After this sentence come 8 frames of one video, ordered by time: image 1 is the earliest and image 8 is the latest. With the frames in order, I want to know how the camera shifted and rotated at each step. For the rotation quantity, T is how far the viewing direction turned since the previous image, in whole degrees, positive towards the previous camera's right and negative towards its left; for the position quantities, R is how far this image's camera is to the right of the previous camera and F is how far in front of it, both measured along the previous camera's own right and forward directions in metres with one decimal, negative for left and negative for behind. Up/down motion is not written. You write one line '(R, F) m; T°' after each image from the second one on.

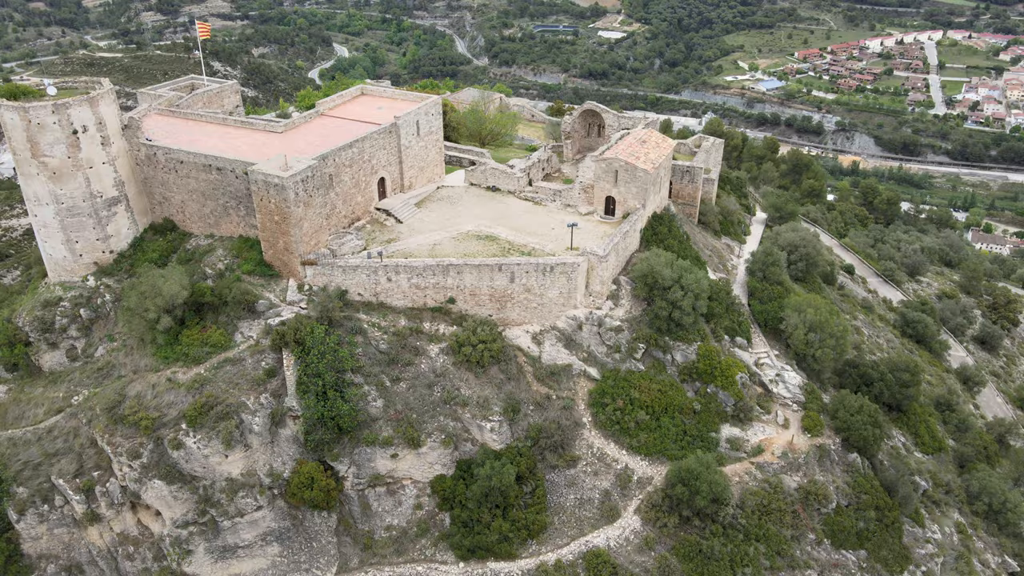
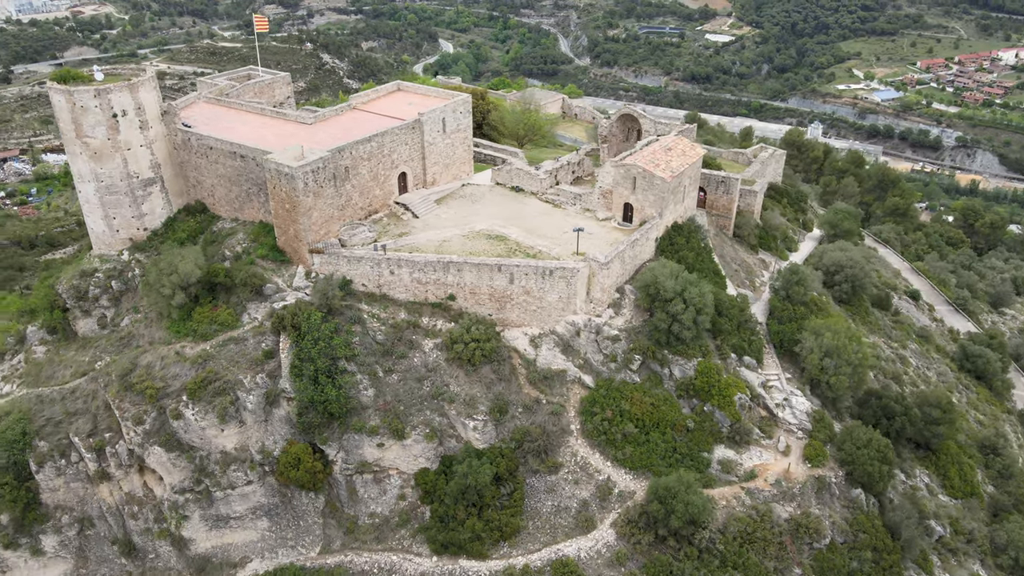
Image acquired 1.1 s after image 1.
(+2.8, +0.2) m; -7°
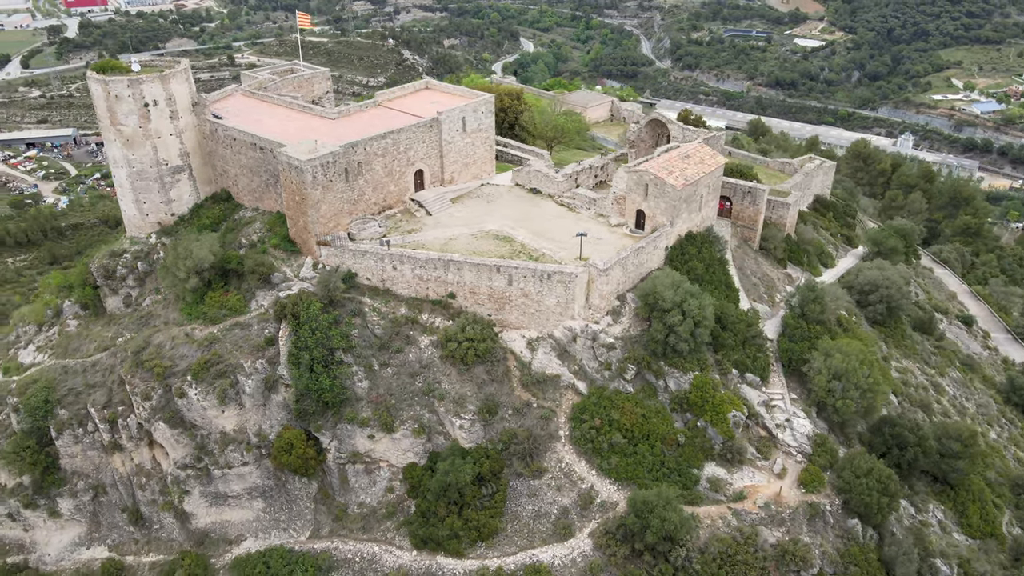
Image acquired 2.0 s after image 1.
(+2.2, +0.1) m; -5°
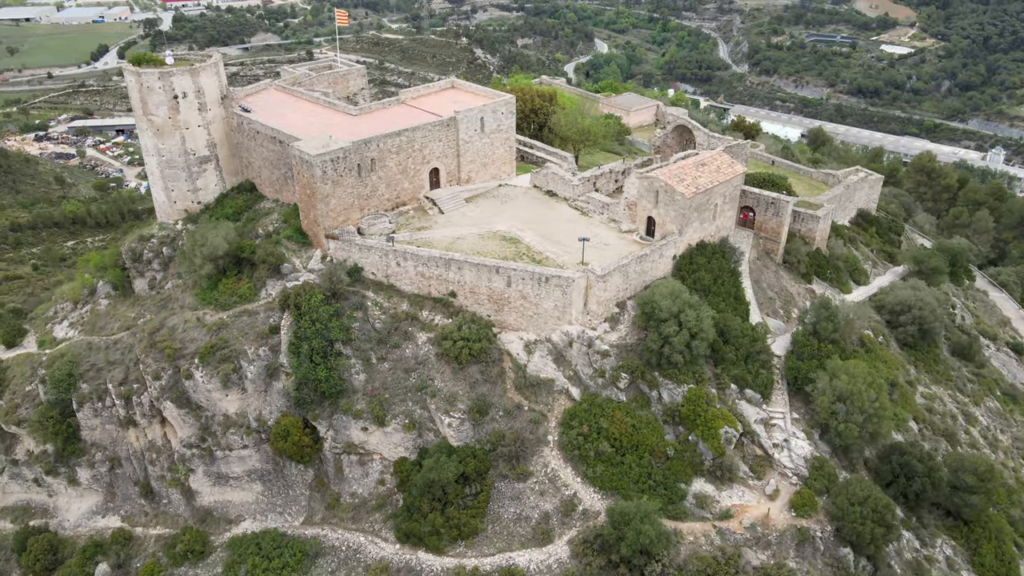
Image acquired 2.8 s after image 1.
(+2.0, +0.1) m; -5°
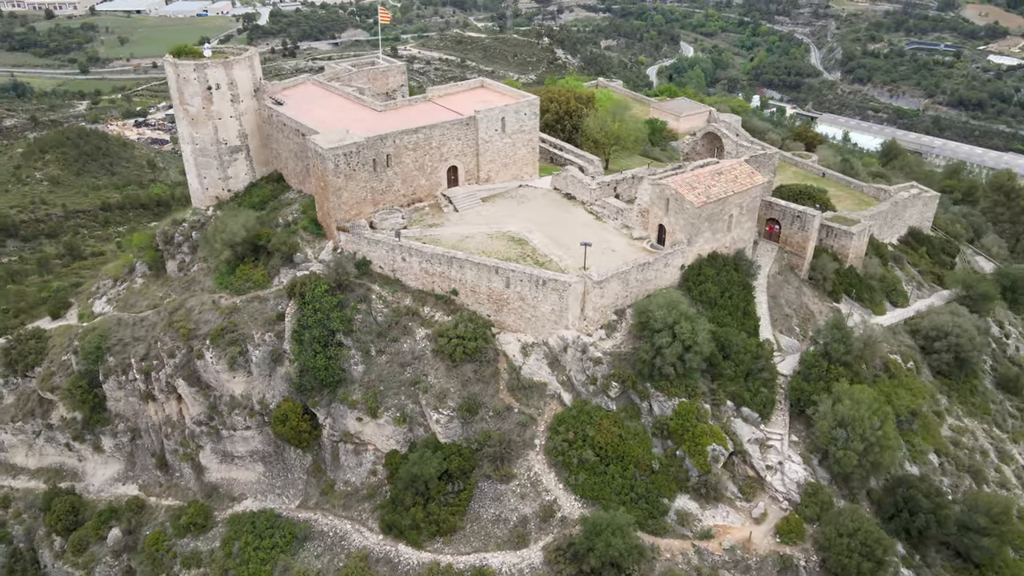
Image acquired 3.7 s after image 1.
(+2.2, +0.1) m; -6°
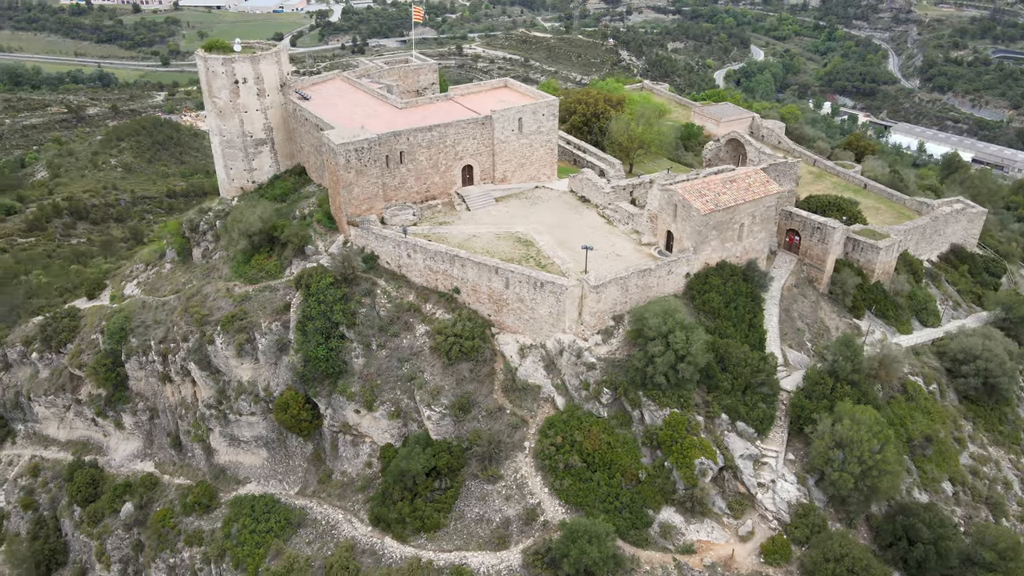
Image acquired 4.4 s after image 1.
(+1.8, +0.1) m; -4°
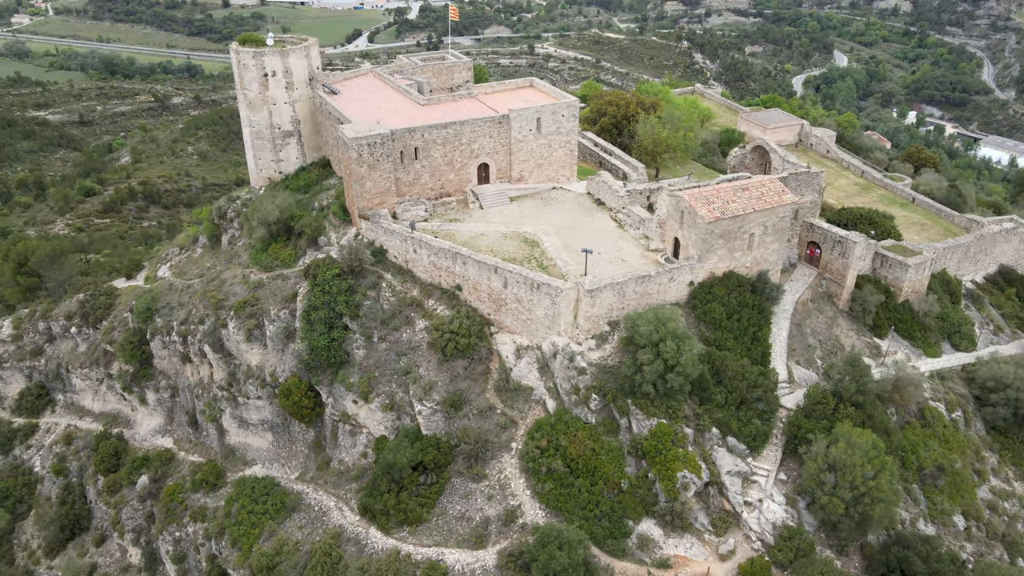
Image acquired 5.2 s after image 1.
(+2.0, +0.2) m; -5°
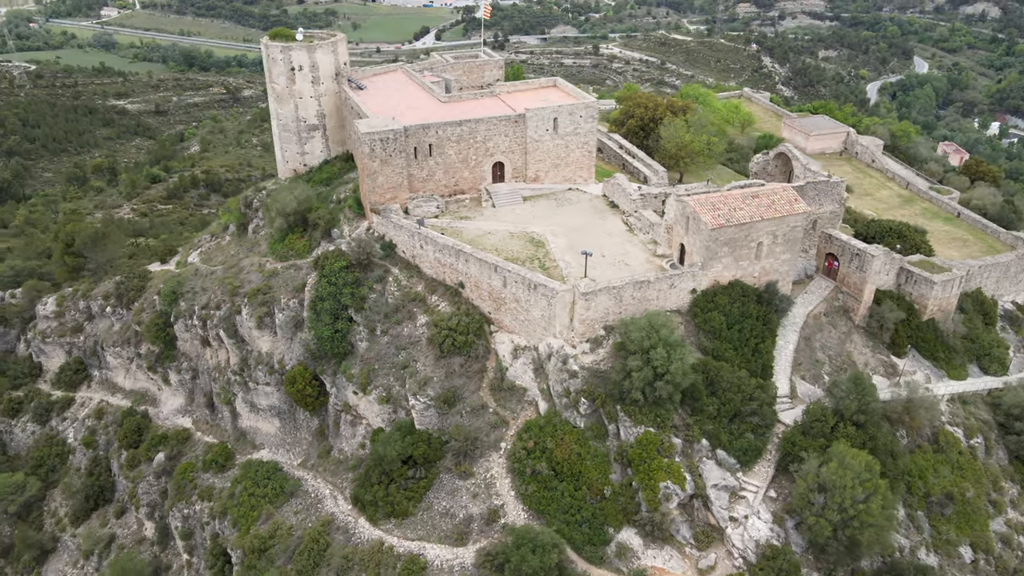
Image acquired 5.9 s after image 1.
(+1.8, +0.1) m; -4°
